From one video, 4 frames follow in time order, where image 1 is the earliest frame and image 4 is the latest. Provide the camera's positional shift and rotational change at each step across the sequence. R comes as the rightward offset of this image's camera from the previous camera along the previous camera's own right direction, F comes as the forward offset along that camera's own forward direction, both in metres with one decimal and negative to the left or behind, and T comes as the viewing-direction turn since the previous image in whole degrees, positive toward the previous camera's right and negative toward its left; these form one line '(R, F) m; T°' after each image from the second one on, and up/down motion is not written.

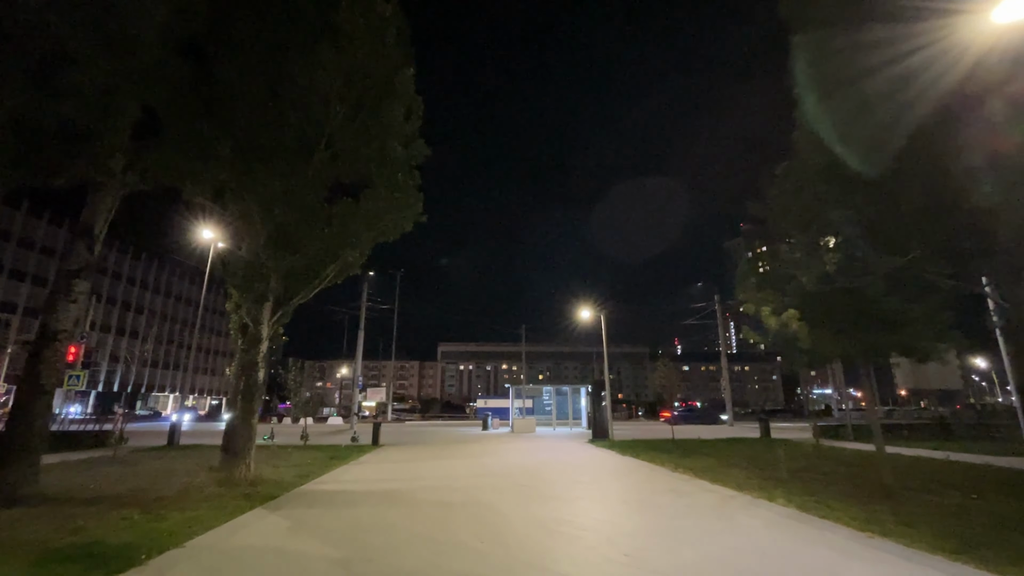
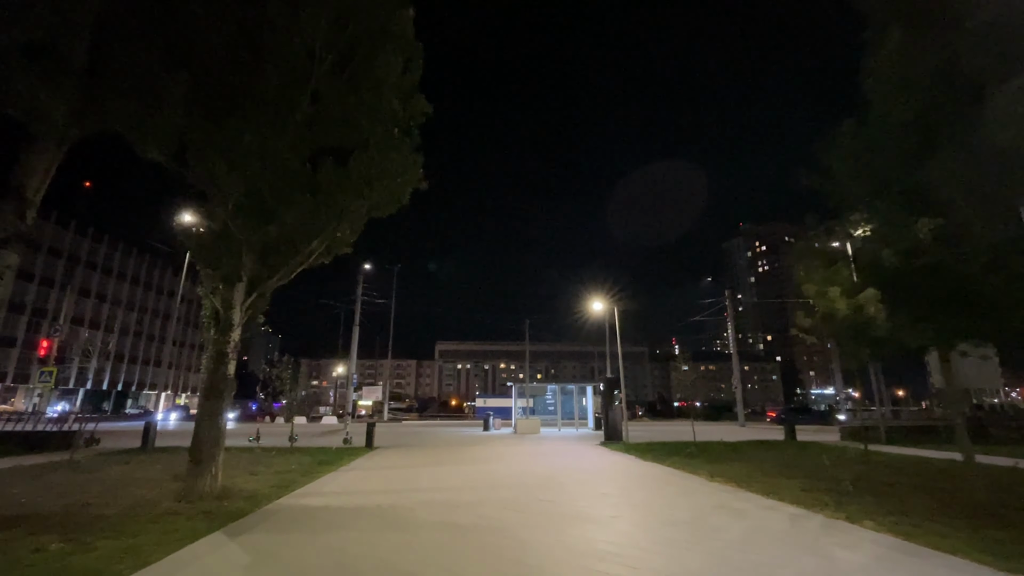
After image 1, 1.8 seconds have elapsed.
(-0.3, +1.7) m; 0°
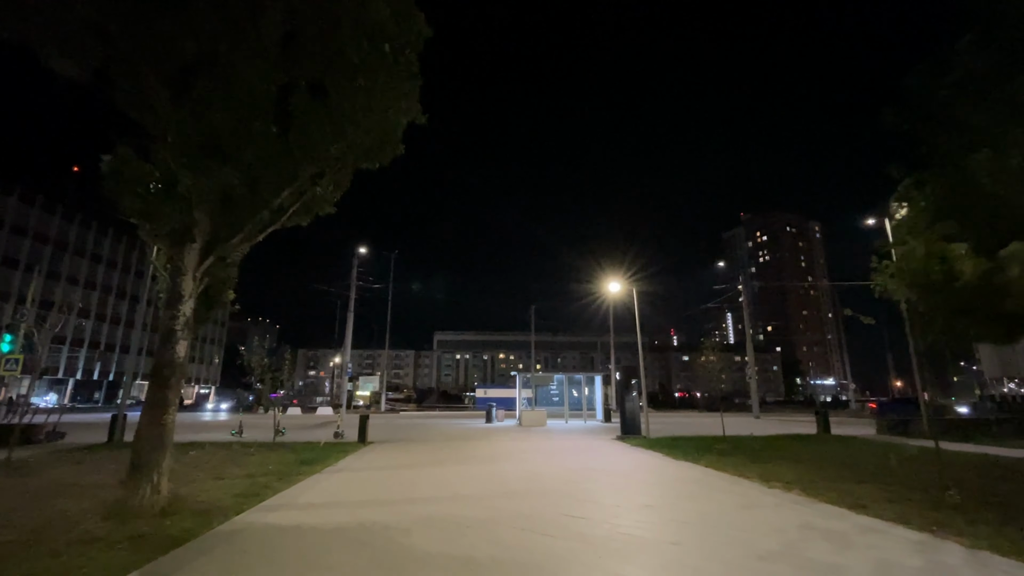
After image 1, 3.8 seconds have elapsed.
(-0.3, +2.0) m; 0°
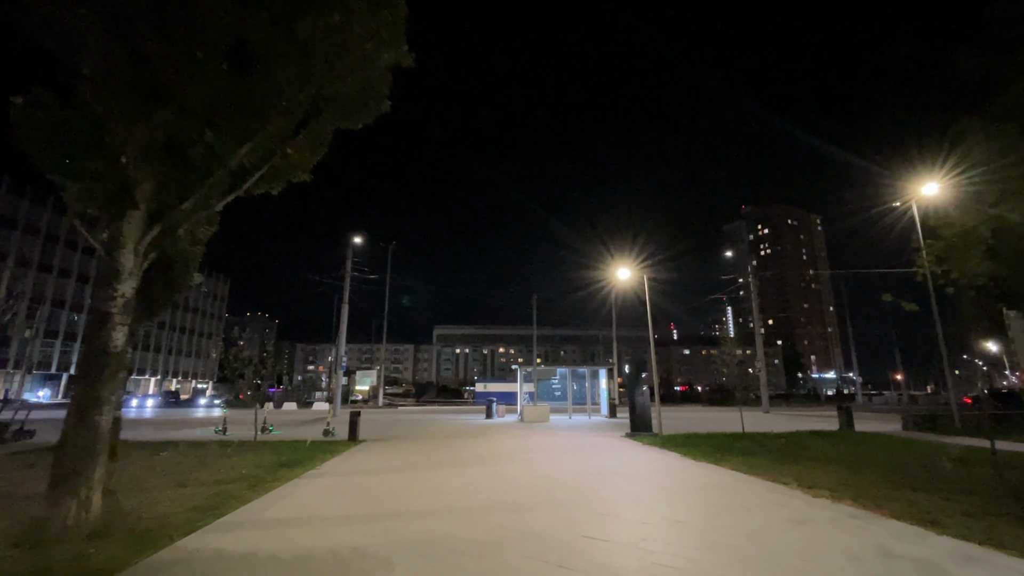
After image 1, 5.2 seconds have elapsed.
(-0.1, +1.3) m; 0°
